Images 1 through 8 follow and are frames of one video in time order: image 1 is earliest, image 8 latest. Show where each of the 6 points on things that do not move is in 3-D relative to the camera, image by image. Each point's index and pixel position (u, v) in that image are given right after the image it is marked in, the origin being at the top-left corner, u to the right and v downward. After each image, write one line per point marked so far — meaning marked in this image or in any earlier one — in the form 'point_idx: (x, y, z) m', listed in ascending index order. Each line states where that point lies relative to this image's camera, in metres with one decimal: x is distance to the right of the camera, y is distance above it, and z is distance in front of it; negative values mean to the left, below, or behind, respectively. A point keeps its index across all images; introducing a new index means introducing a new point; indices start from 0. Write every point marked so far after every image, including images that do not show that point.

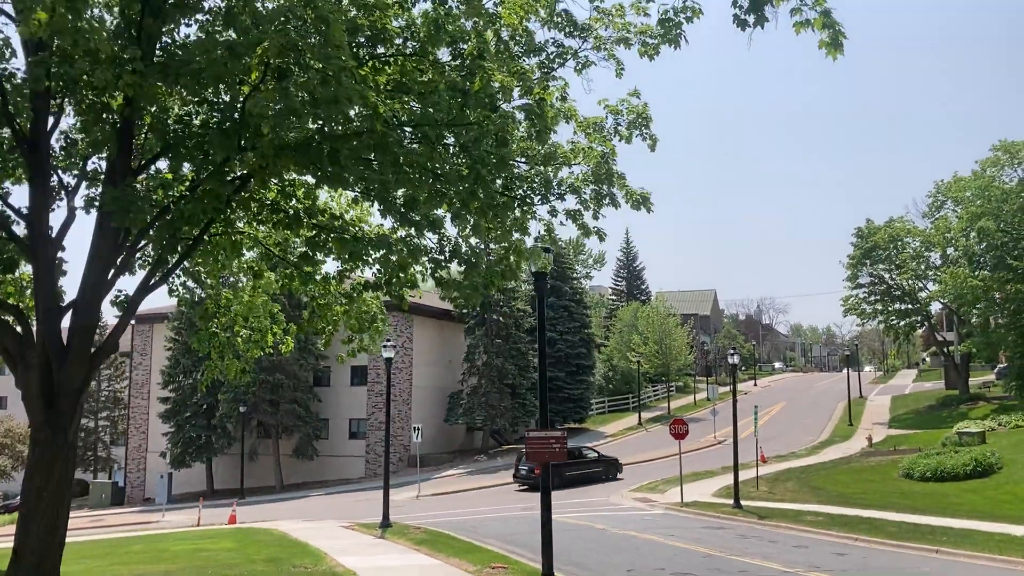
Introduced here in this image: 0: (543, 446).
0: (+0.4, -1.7, +9.9) m
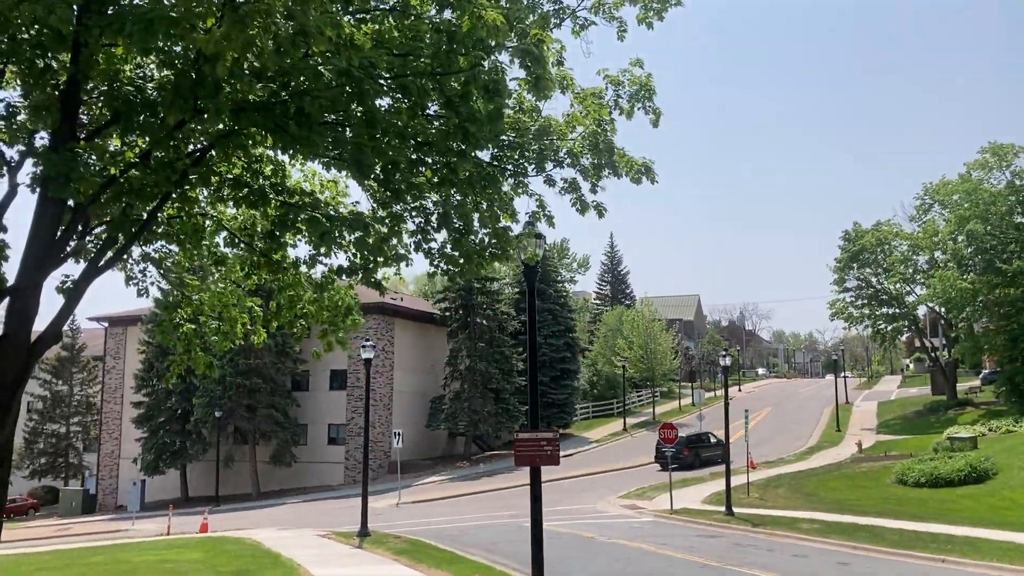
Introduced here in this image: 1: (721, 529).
0: (+0.2, -1.6, +9.1) m
1: (+4.4, -5.1, +19.4) m
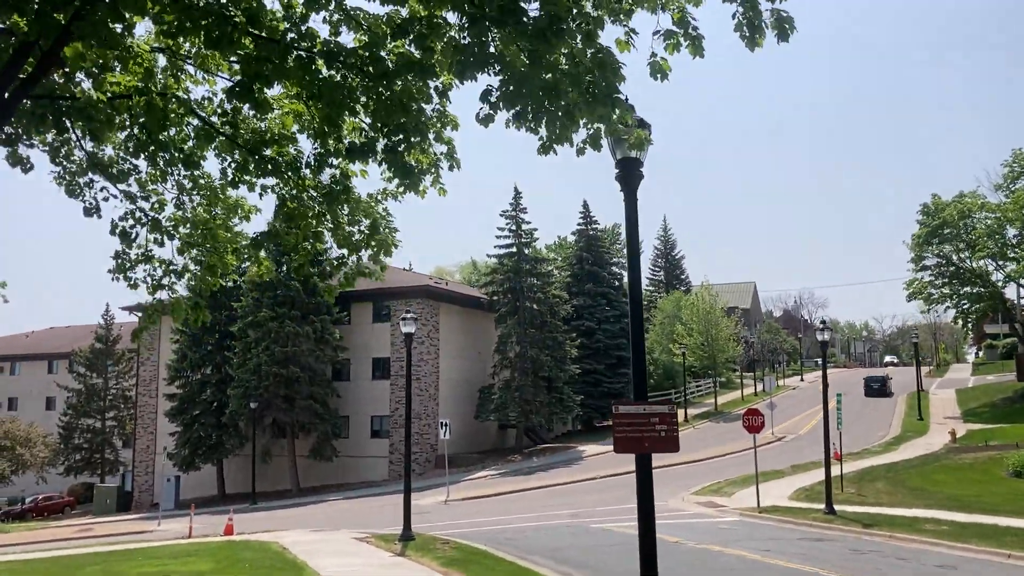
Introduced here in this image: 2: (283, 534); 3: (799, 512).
0: (+0.9, -0.9, +6.3) m
1: (+5.6, -4.3, +16.3) m
2: (-4.8, -5.2, +19.5) m
3: (+5.9, -4.6, +19.0) m
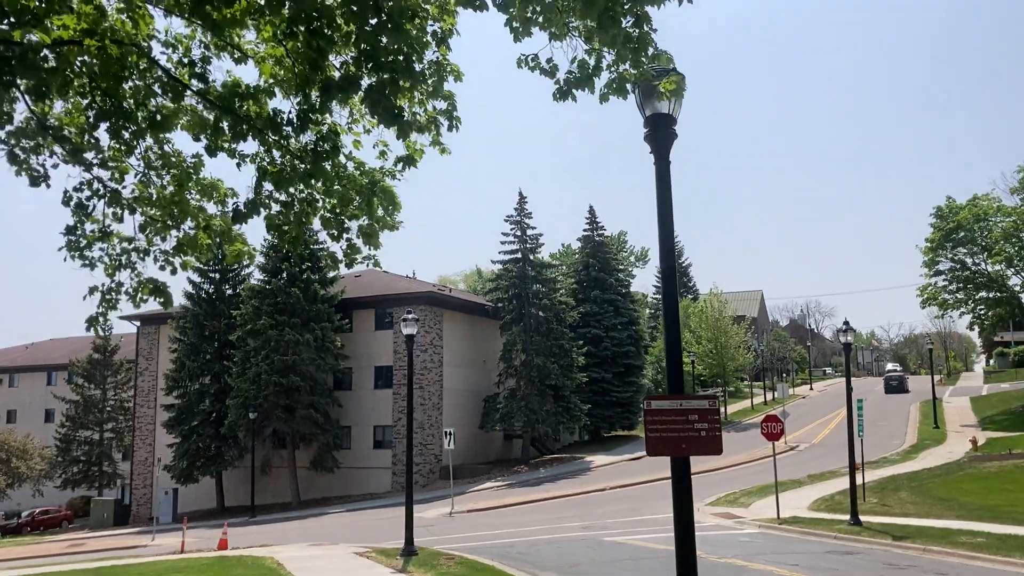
0: (+1.0, -0.8, +5.4) m
1: (+5.7, -4.3, +15.4) m
2: (-4.7, -5.2, +18.5) m
3: (+6.0, -4.6, +18.0) m
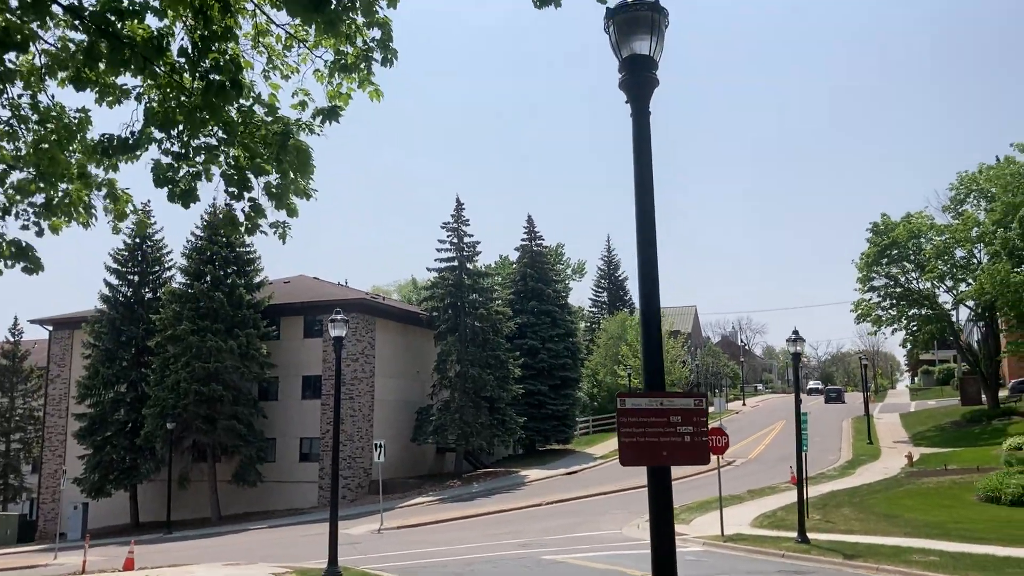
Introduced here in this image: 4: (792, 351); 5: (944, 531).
0: (+0.7, -0.7, +4.4) m
1: (+4.7, -4.4, +14.7) m
2: (-5.9, -5.2, +17.1) m
3: (+4.8, -4.7, +17.3) m
4: (+5.3, -1.2, +17.6) m
5: (+8.1, -4.6, +17.4) m
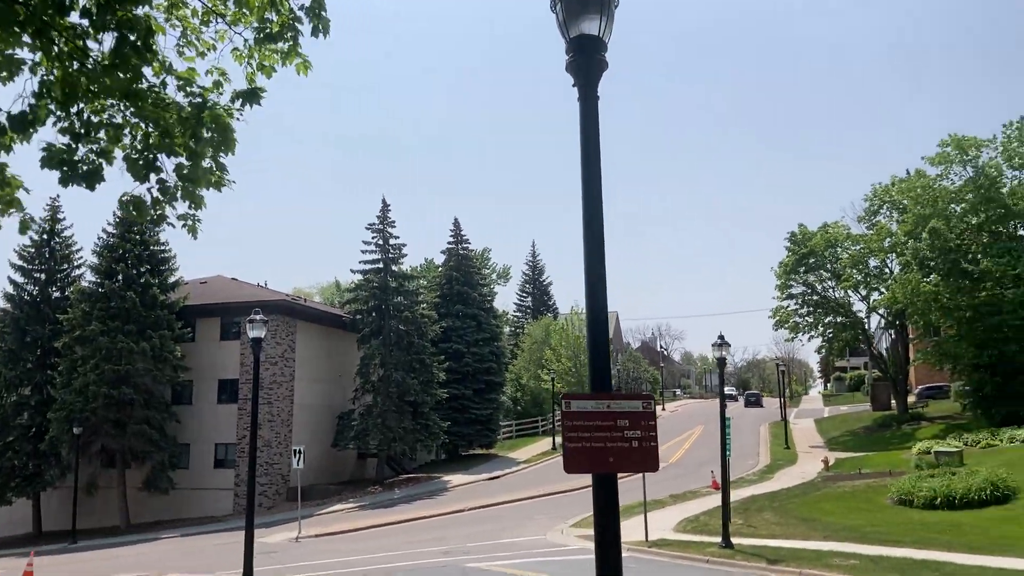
0: (+0.4, -0.7, +4.1) m
1: (+3.5, -4.5, +14.7) m
2: (-7.3, -5.2, +16.2) m
3: (+3.4, -4.8, +17.3) m
4: (+3.9, -1.3, +17.7) m
5: (+6.7, -4.7, +17.6) m
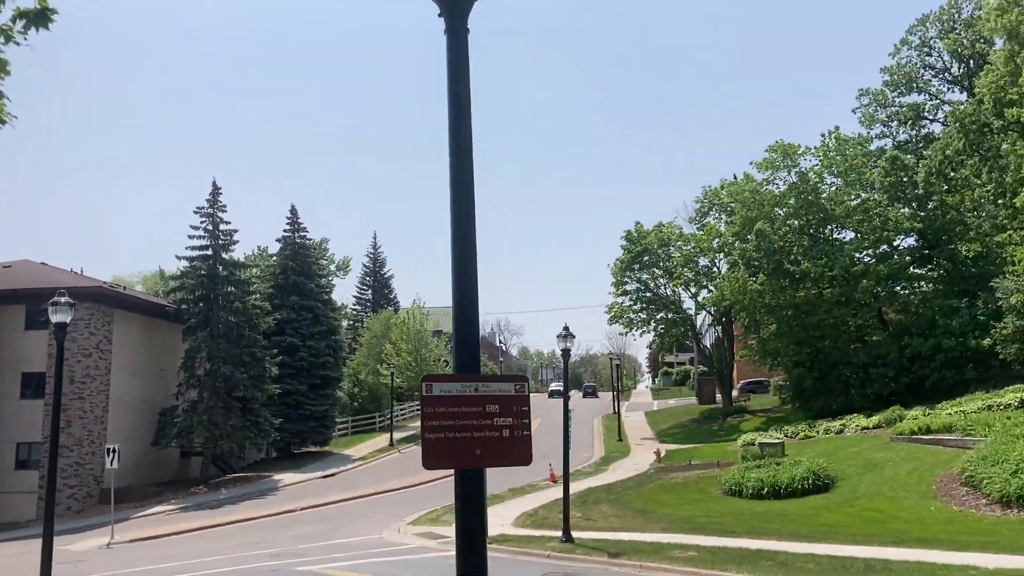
0: (-0.2, -0.5, +3.5) m
1: (+1.0, -4.3, +14.4) m
2: (-9.9, -4.8, +14.1) m
3: (+0.4, -4.7, +17.0) m
4: (+0.9, -1.2, +17.4) m
5: (+3.6, -4.6, +17.9) m
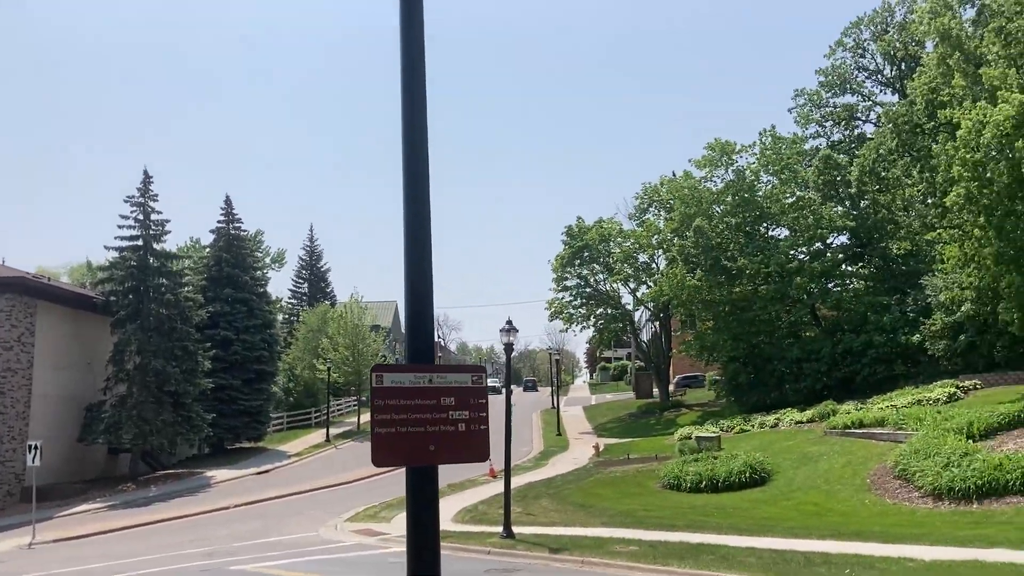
0: (-0.3, -0.5, +3.3) m
1: (0.0, -4.2, +14.3) m
2: (-10.8, -4.6, +13.2) m
3: (-0.7, -4.6, +16.8) m
4: (-0.2, -1.0, +17.3) m
5: (+2.4, -4.5, +17.9) m
